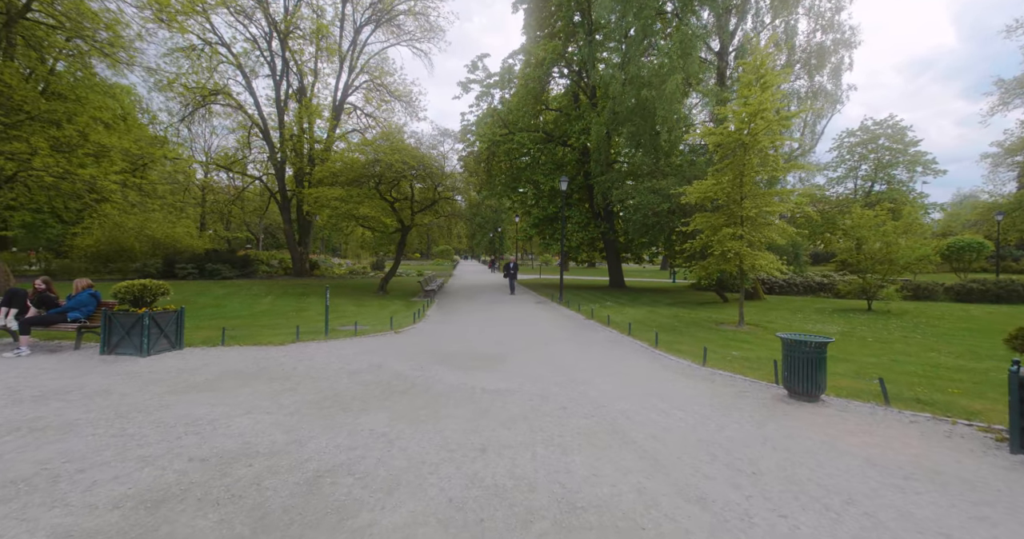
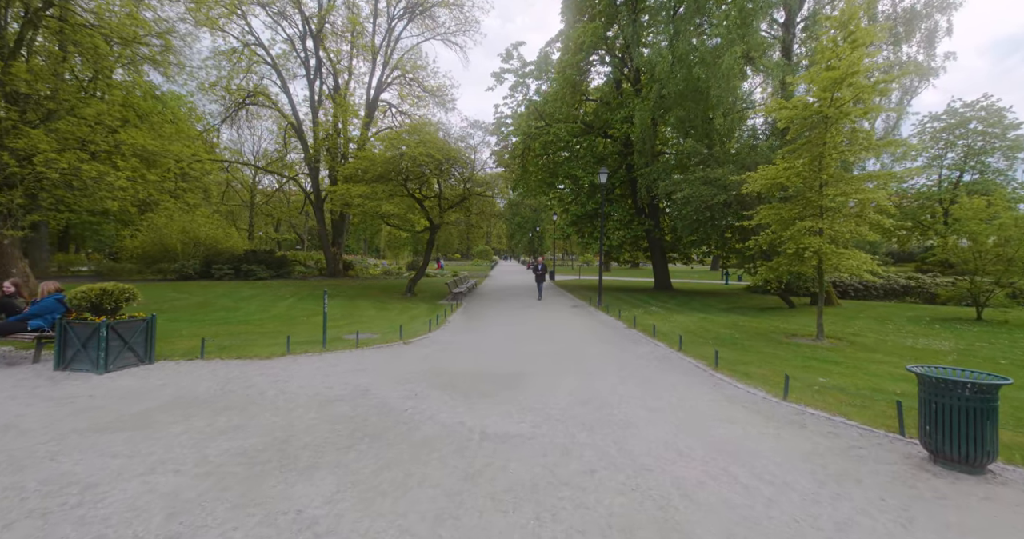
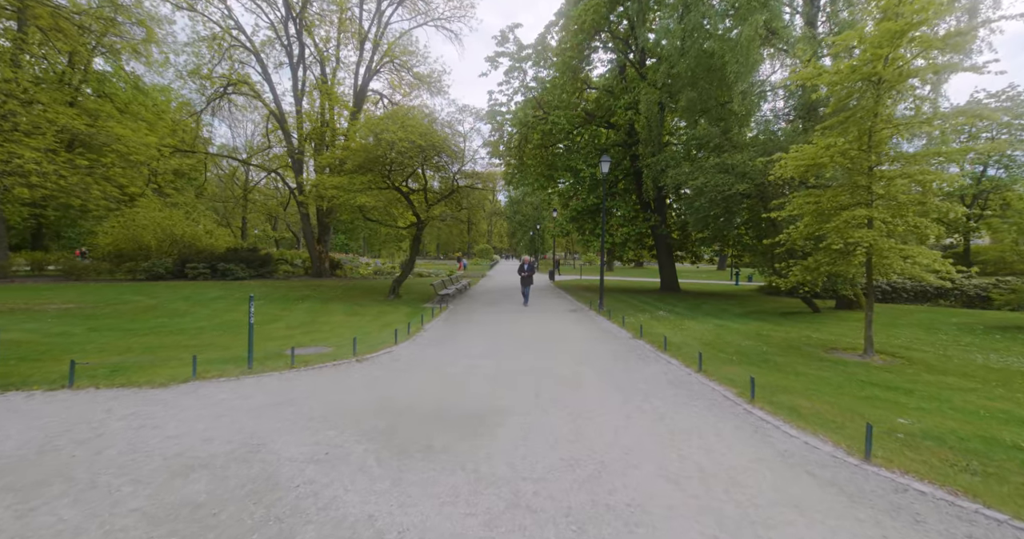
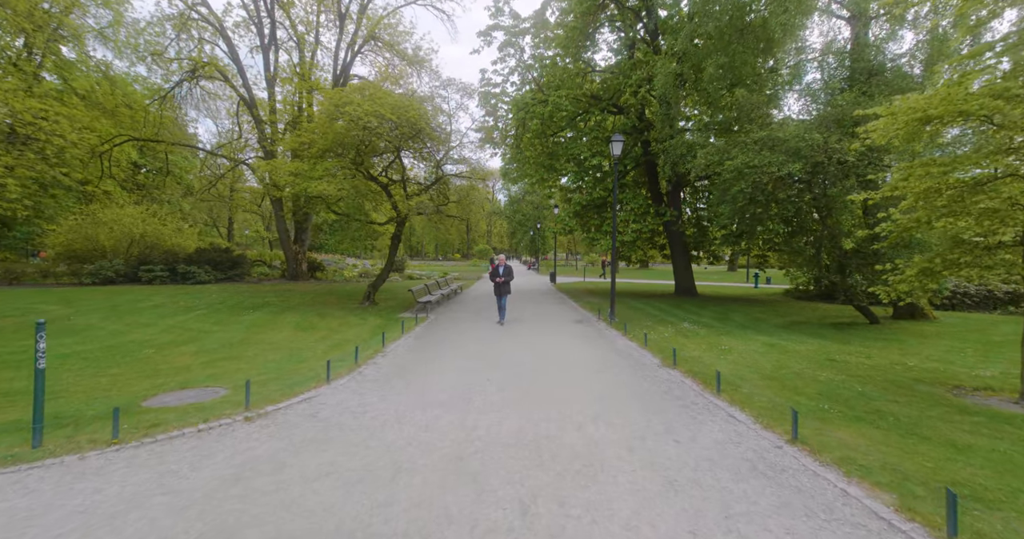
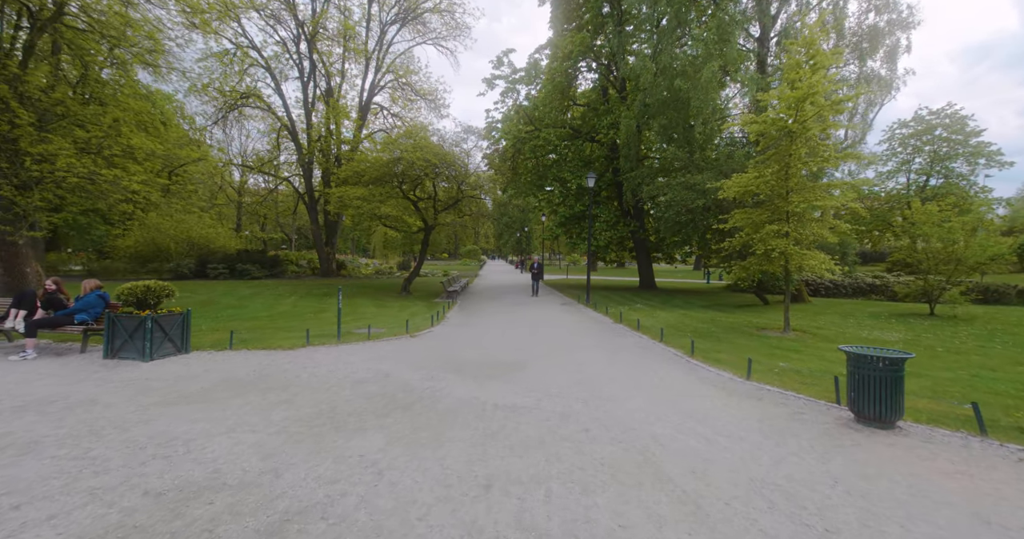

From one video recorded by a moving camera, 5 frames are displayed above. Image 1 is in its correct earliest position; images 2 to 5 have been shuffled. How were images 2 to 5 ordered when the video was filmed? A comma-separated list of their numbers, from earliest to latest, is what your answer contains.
5, 2, 3, 4
